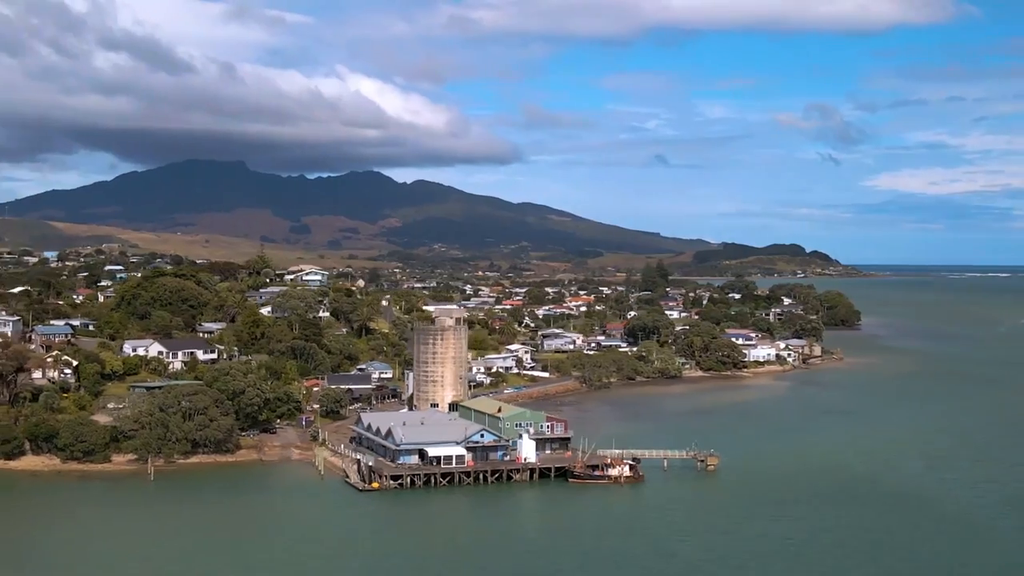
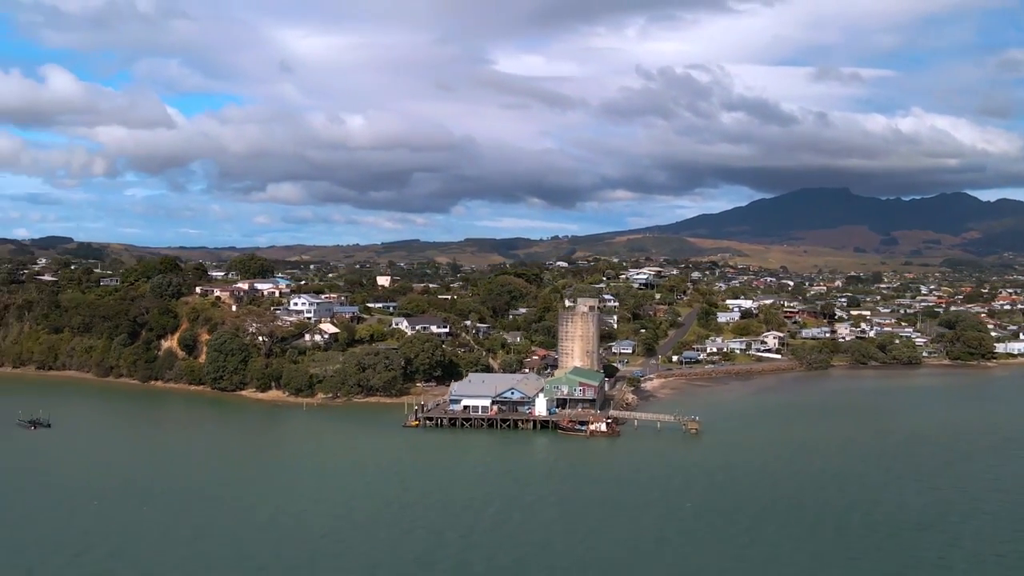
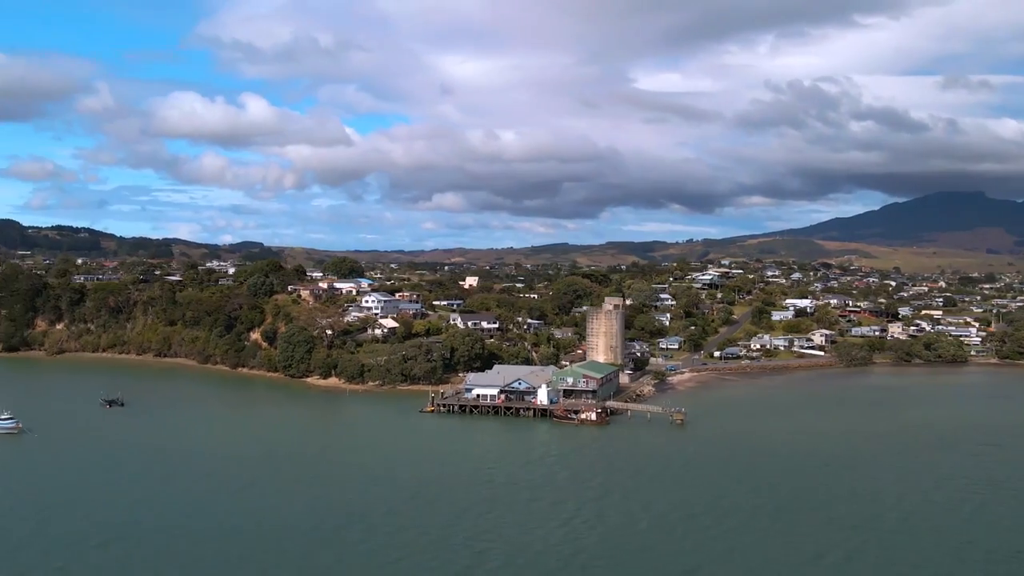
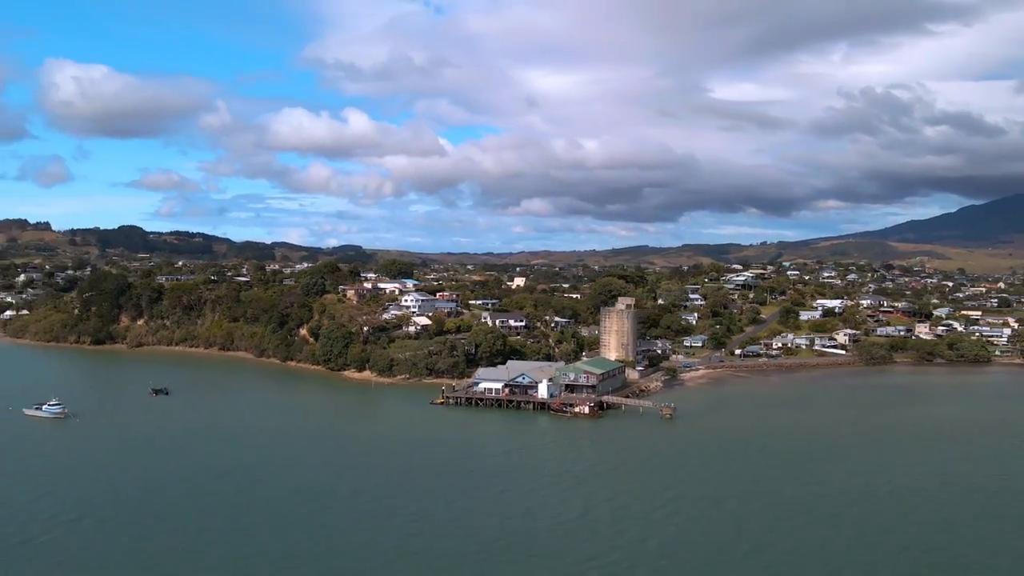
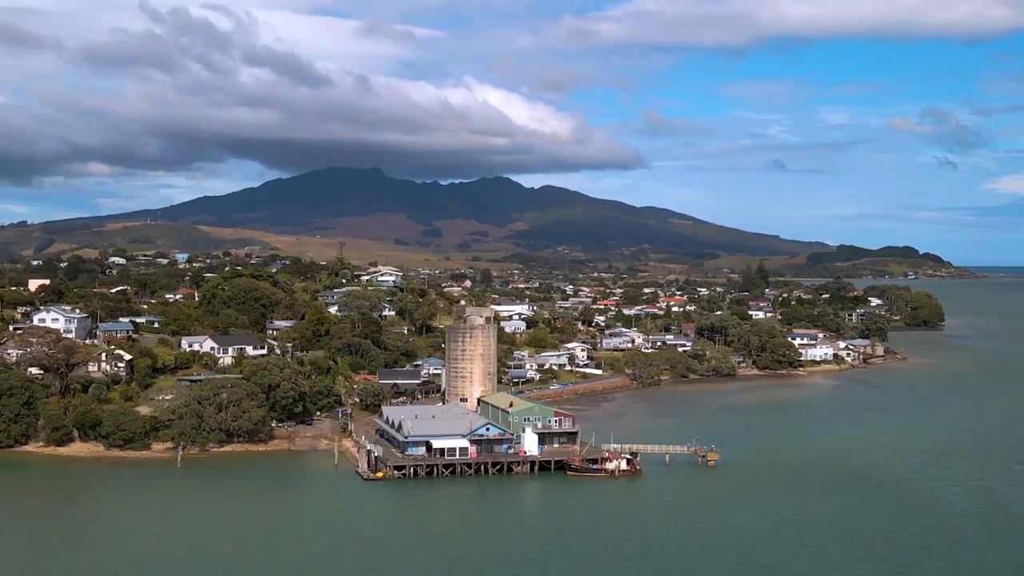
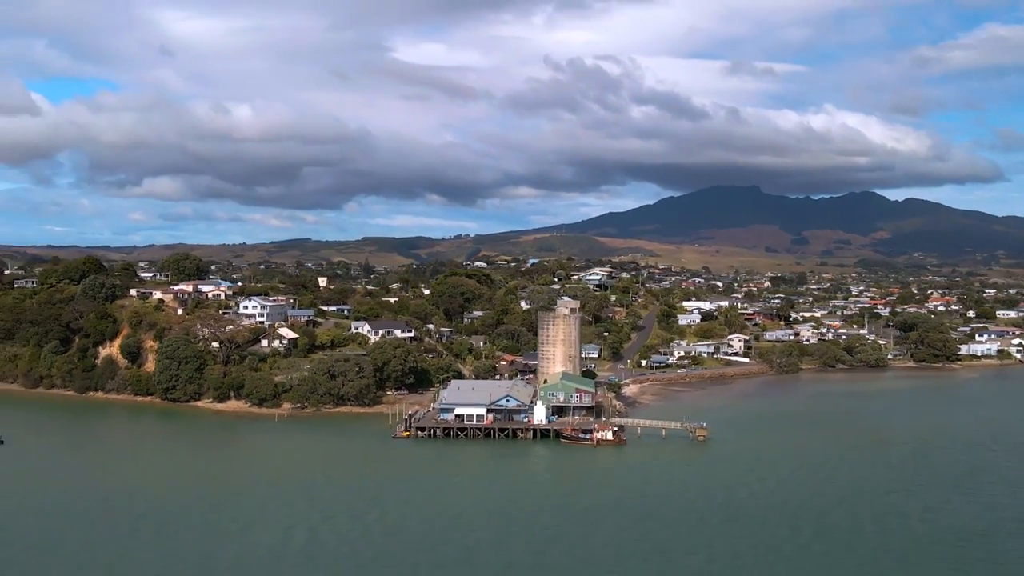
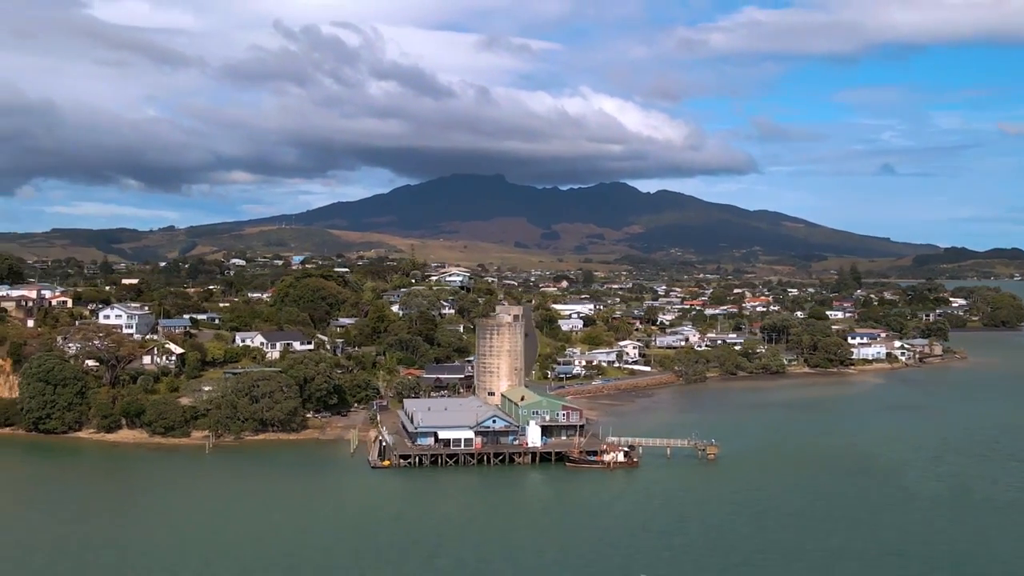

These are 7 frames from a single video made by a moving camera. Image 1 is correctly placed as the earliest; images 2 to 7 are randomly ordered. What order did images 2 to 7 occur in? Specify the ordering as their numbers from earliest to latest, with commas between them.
5, 7, 6, 2, 3, 4
